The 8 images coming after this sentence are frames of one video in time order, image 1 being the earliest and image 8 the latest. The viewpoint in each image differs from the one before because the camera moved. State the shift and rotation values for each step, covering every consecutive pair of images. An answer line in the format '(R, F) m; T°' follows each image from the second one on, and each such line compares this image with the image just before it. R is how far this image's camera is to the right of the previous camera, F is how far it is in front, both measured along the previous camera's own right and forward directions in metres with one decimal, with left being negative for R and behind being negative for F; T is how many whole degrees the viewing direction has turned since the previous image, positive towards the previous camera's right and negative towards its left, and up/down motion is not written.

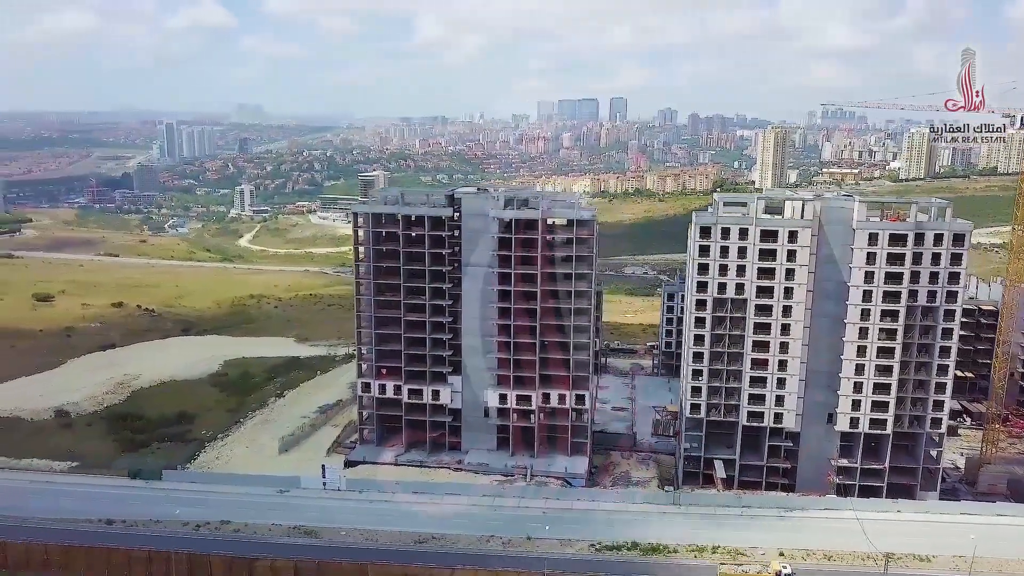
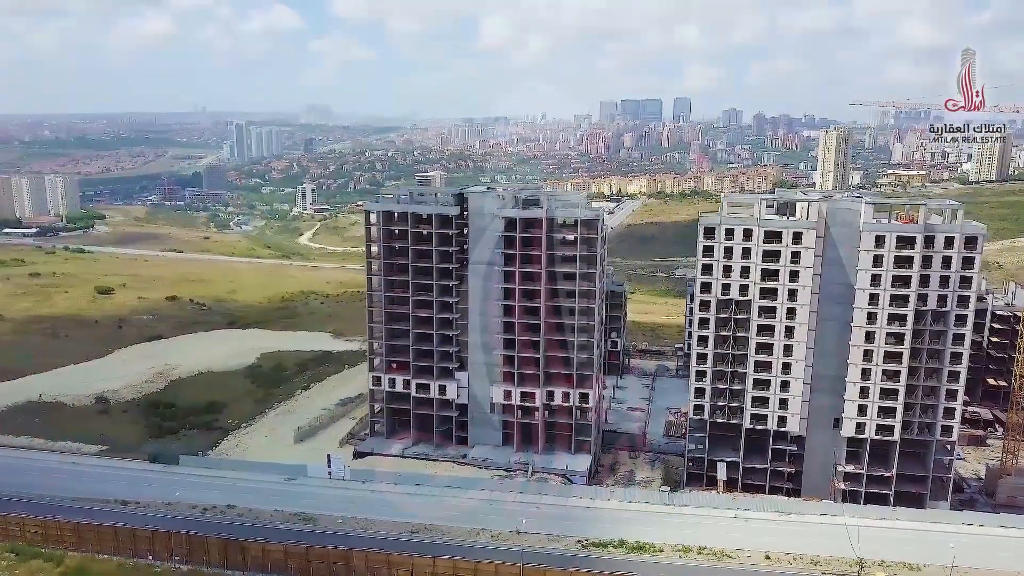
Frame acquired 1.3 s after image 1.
(+2.5, -0.3) m; -4°
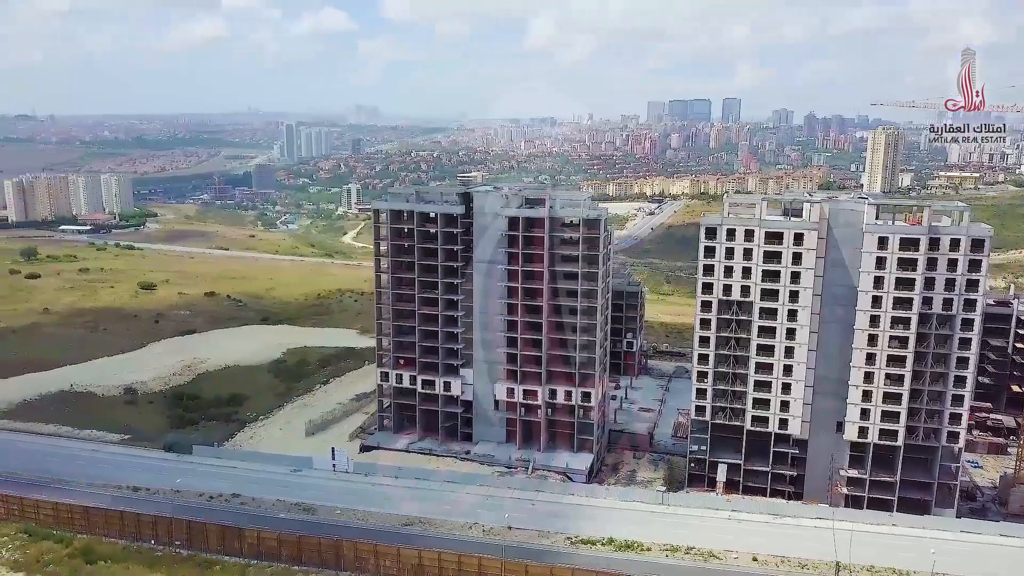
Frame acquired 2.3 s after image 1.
(+1.9, -0.3) m; -3°
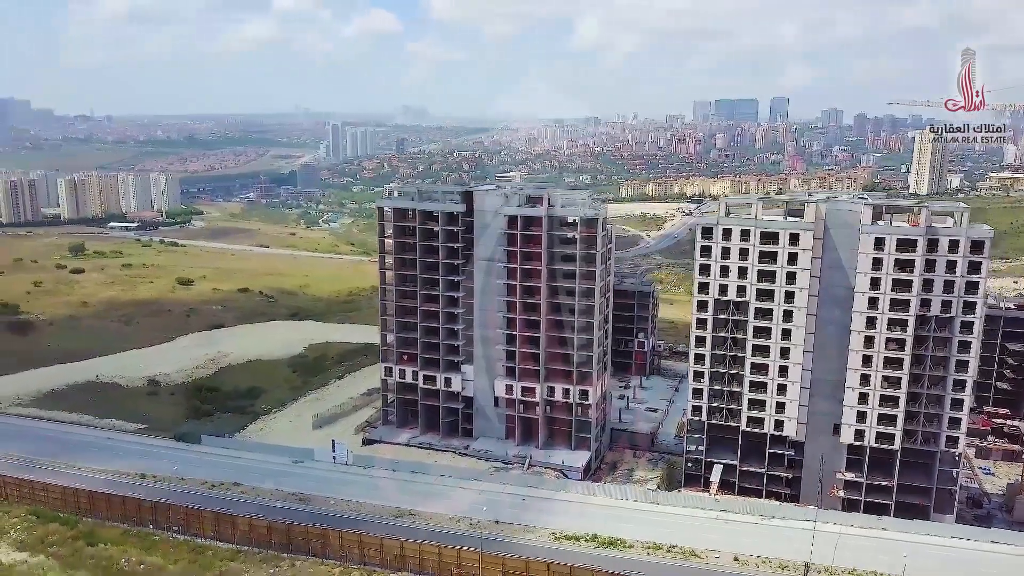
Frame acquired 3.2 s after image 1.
(+2.0, -0.3) m; -3°
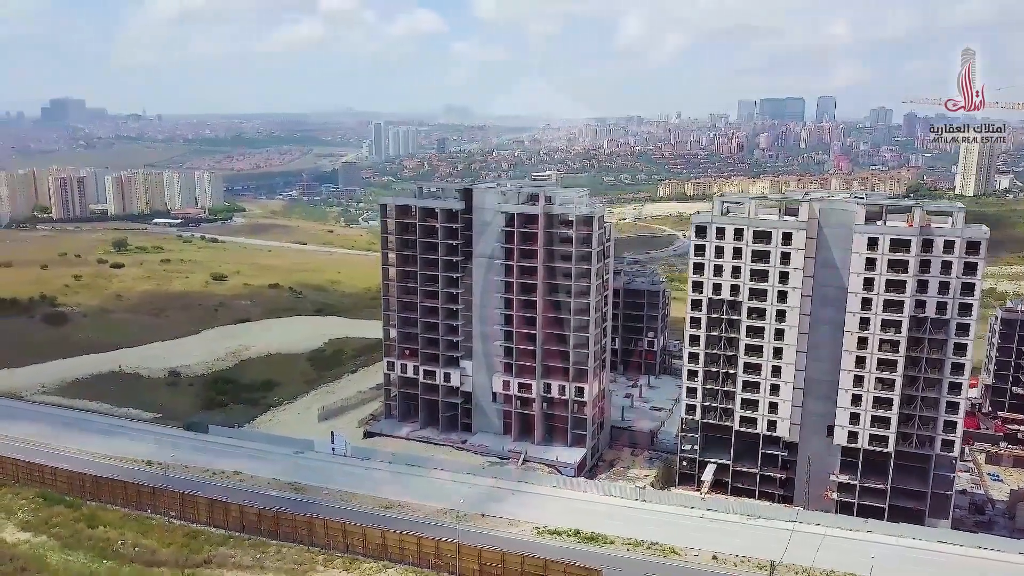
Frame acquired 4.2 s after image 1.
(+2.1, -0.3) m; -3°
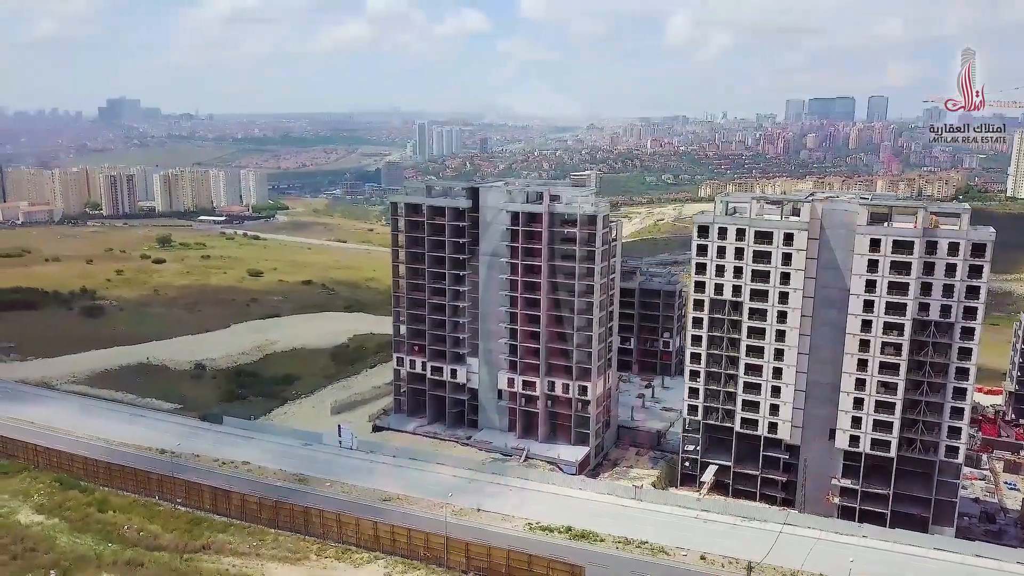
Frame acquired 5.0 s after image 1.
(+1.8, -0.3) m; -3°
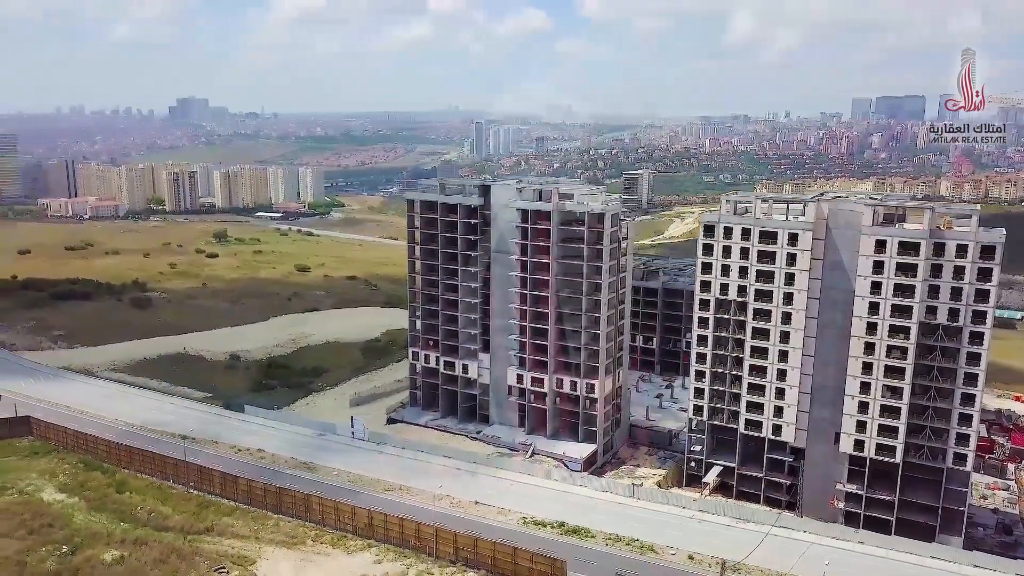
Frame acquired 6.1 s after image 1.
(+2.3, -0.4) m; -4°
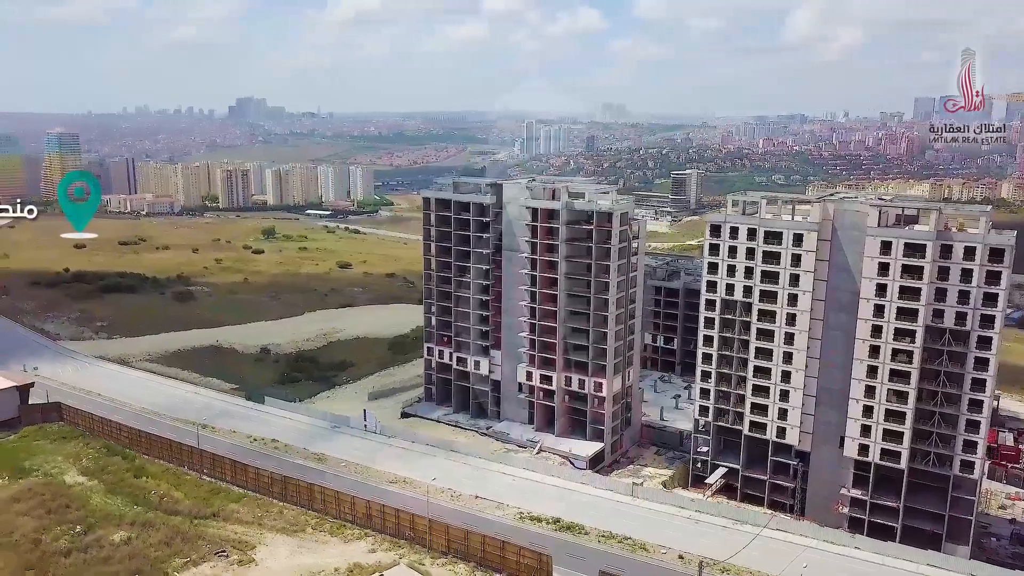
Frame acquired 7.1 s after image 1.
(+2.0, -0.3) m; -3°
